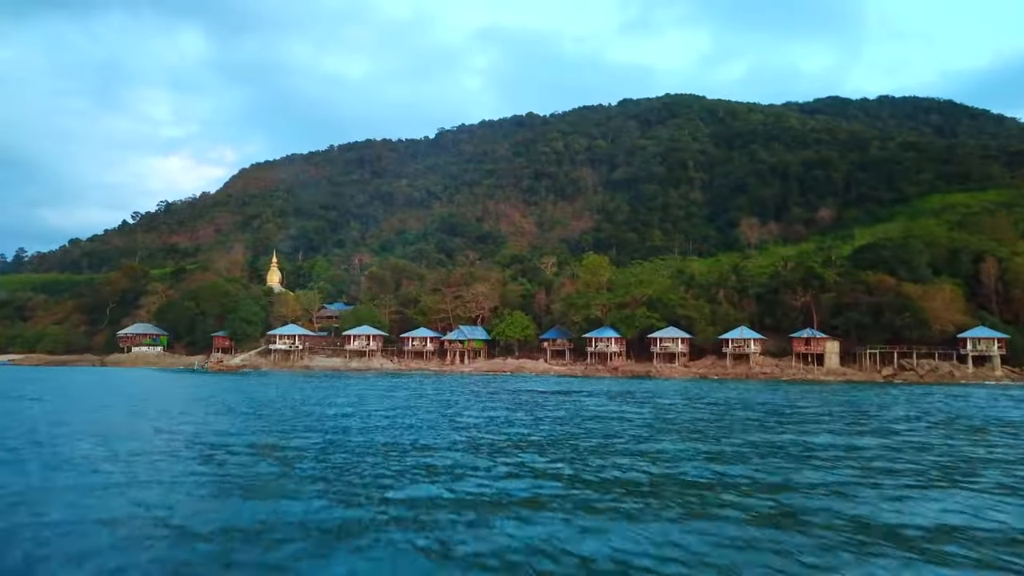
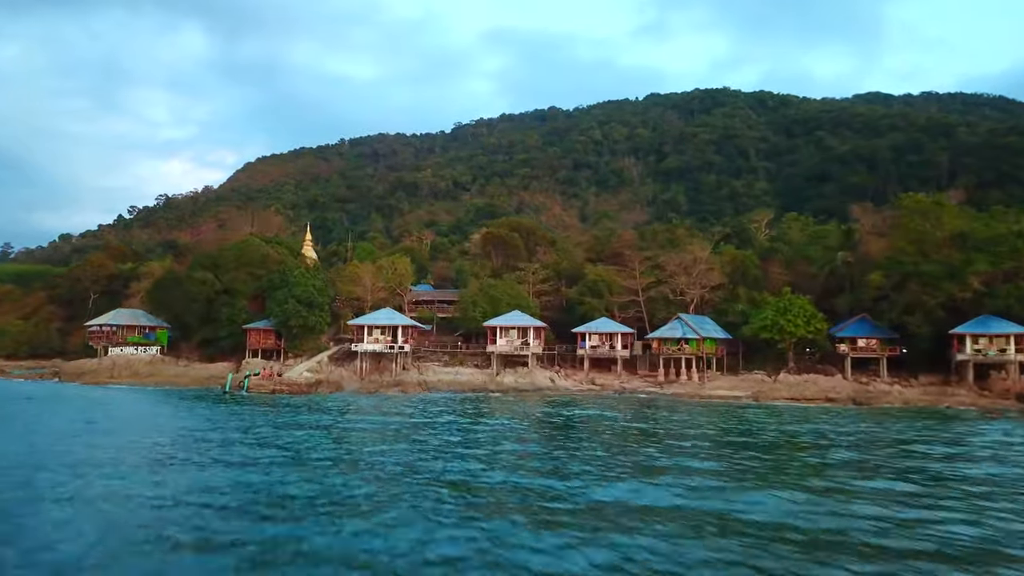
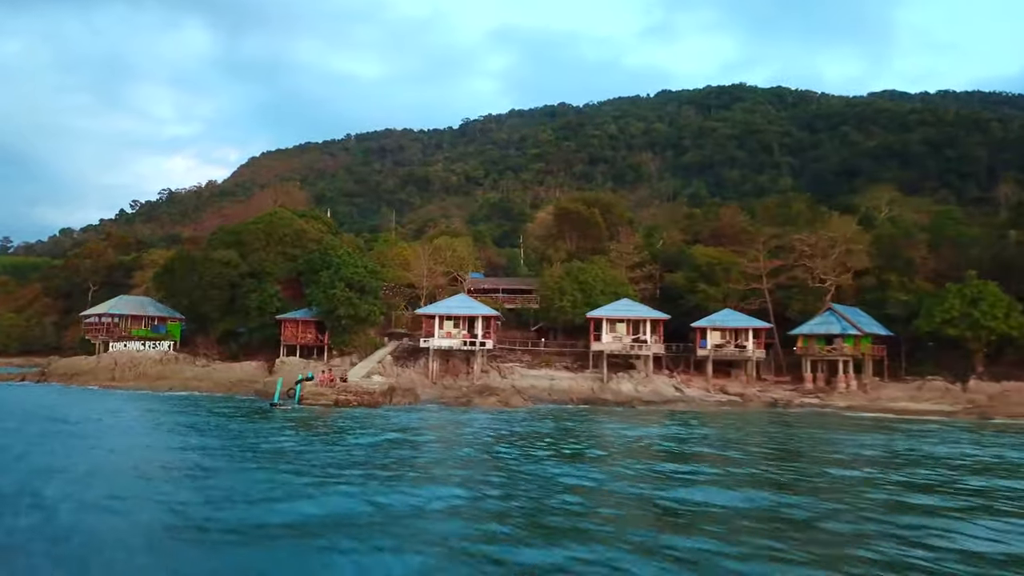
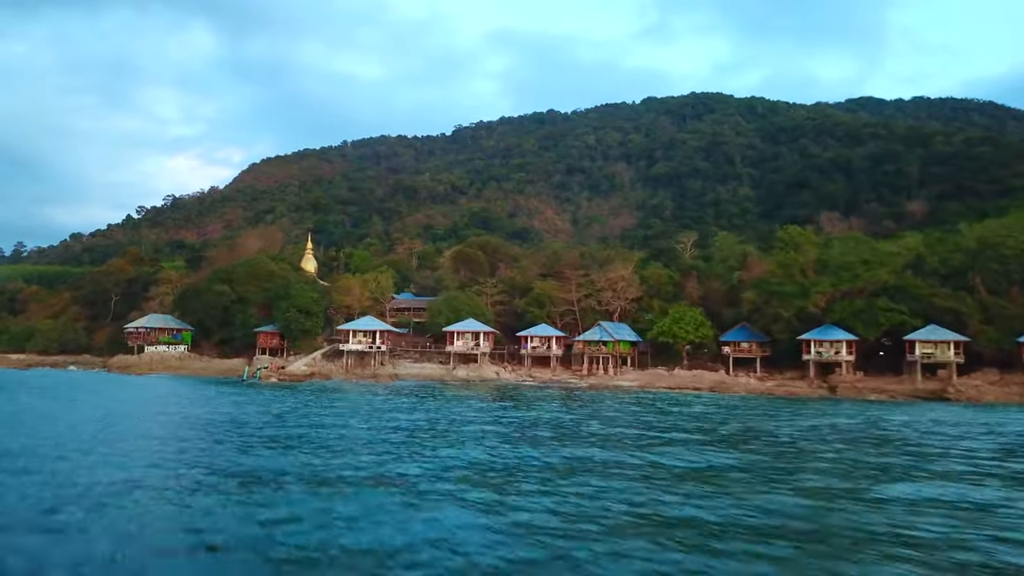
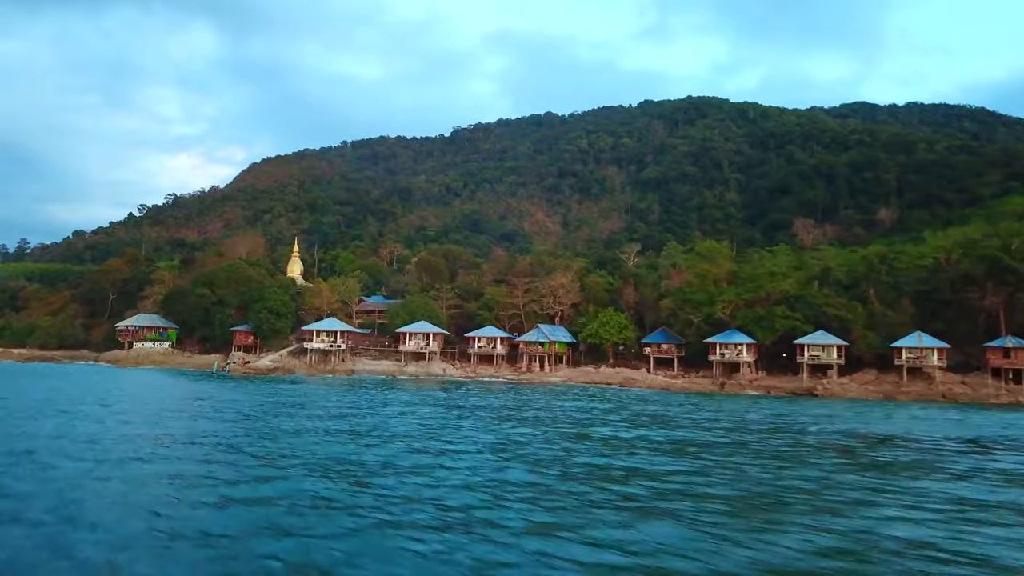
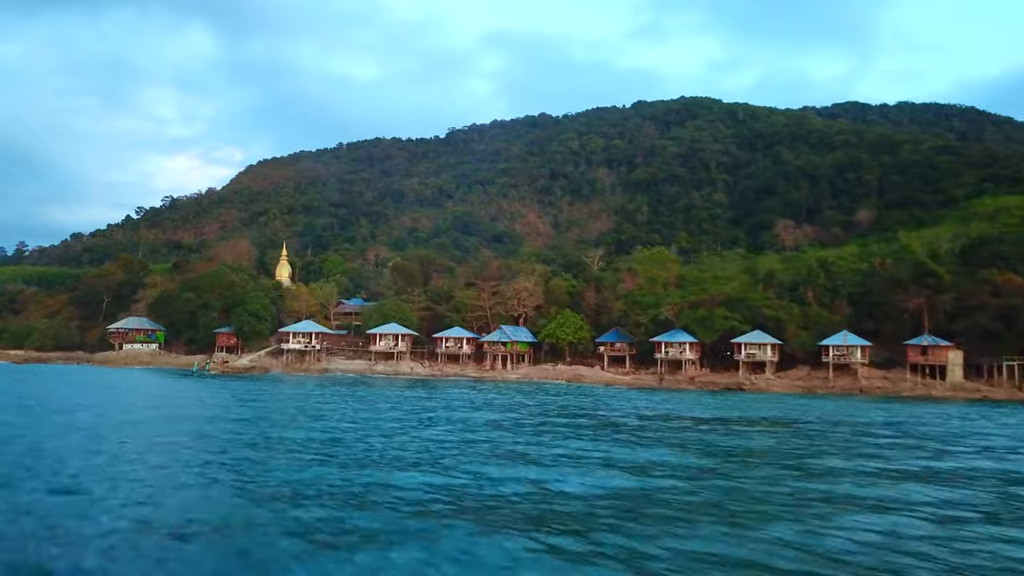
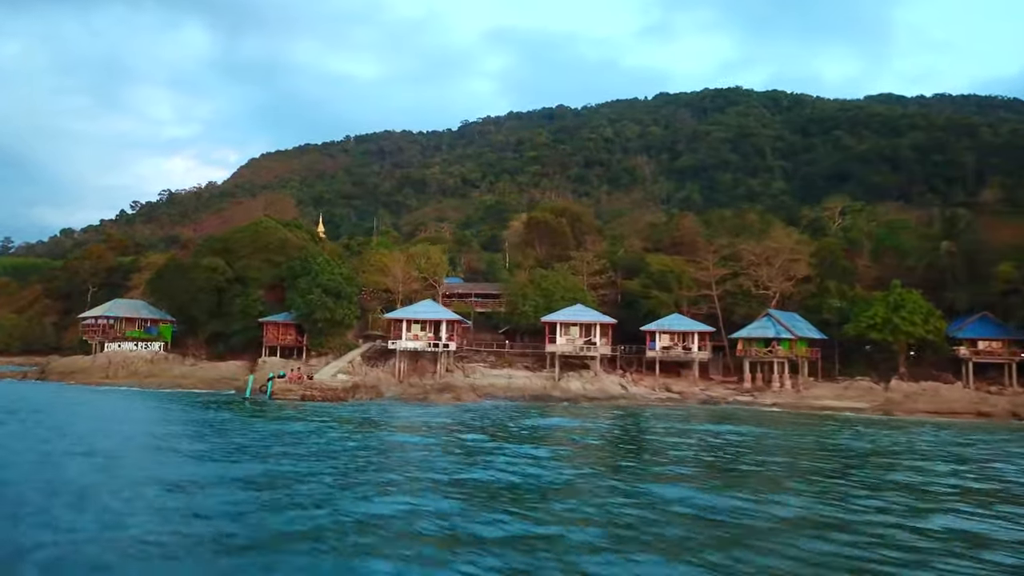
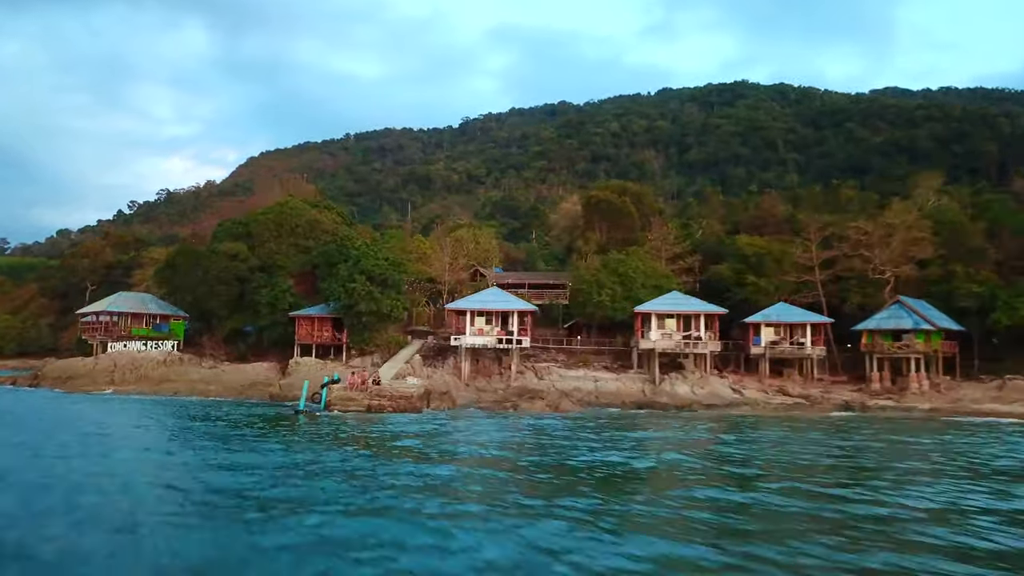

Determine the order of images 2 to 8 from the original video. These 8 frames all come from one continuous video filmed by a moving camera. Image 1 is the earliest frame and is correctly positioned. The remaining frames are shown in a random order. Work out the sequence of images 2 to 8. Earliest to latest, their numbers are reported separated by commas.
6, 5, 4, 2, 7, 3, 8
